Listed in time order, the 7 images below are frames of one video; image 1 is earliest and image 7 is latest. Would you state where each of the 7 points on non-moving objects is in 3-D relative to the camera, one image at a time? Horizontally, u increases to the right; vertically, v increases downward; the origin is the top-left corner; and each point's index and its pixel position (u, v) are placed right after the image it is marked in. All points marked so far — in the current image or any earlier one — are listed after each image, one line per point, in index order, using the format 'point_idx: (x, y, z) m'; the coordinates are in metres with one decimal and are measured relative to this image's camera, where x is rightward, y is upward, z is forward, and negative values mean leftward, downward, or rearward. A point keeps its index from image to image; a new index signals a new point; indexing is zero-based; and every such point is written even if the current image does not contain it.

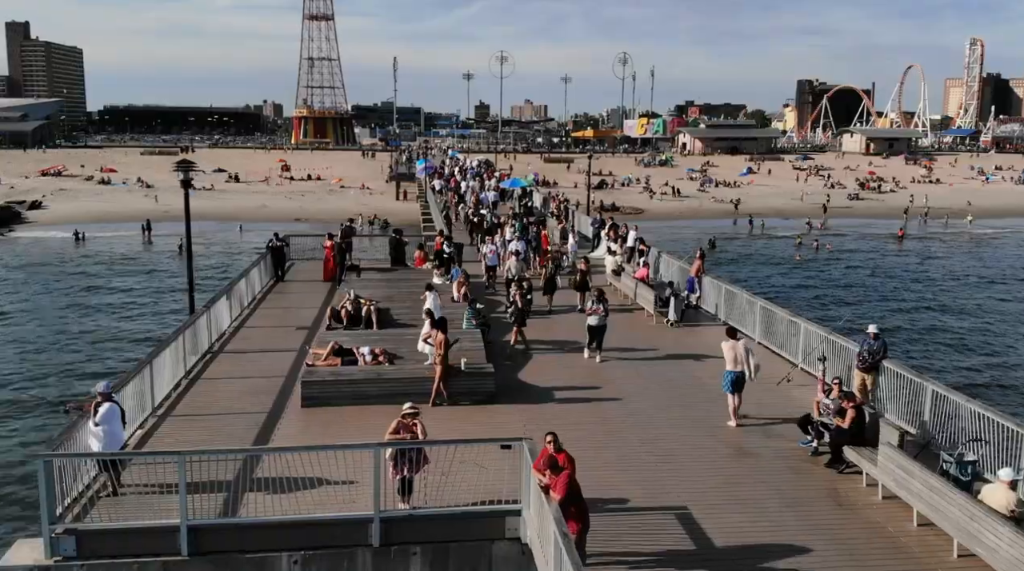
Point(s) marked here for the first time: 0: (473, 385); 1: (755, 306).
0: (-0.5, -1.3, +13.2) m
1: (+4.2, -0.3, +17.2) m
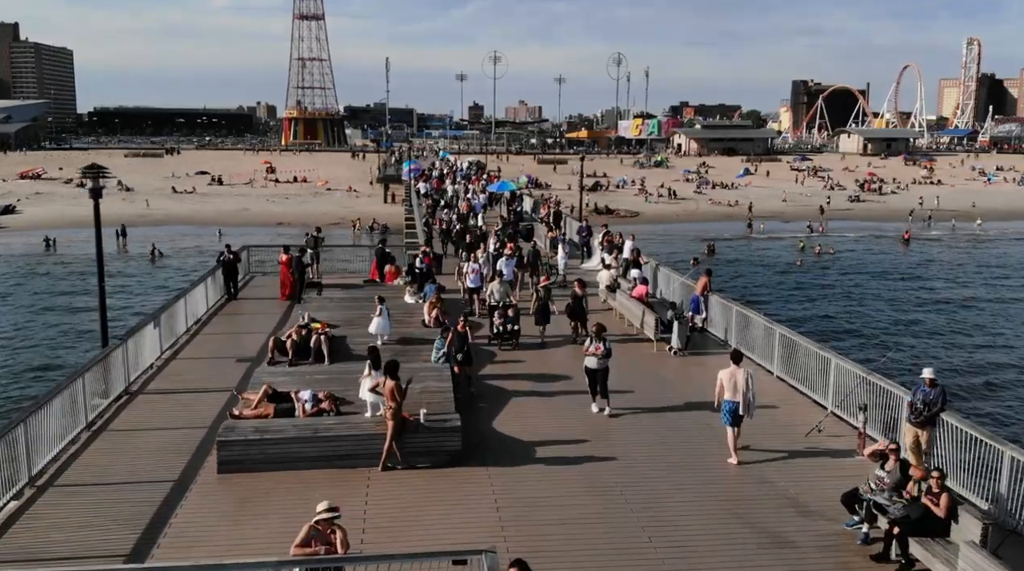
0: (-0.8, -1.7, +10.7) m
1: (+3.8, -0.7, +14.7) m
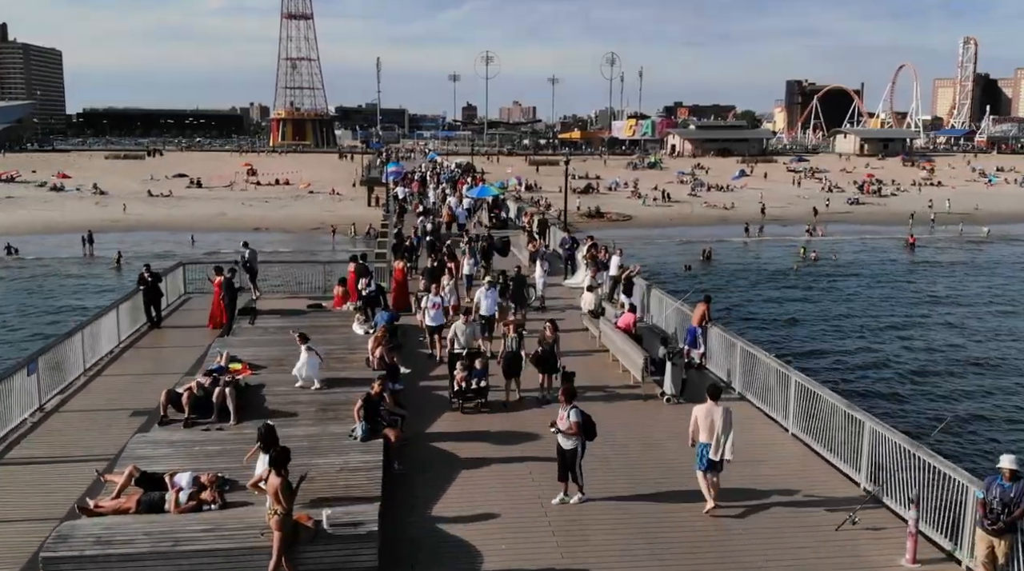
0: (-1.4, -2.1, +7.9) m
1: (+3.3, -1.2, +11.9) m
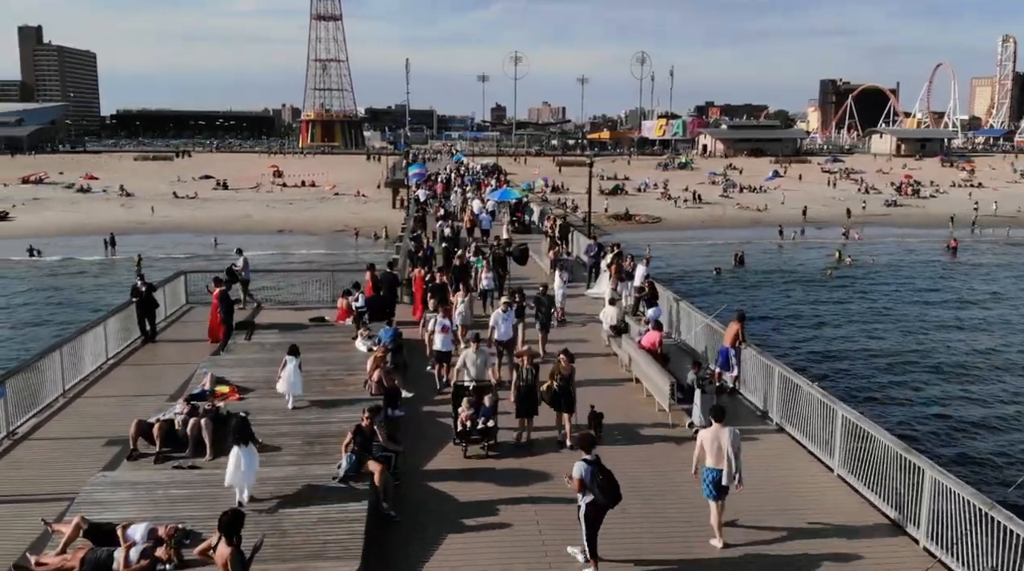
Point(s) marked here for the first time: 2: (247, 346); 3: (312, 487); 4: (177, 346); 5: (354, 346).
0: (-1.4, -2.3, +6.7) m
1: (+3.4, -1.4, +10.6) m
2: (-4.0, -0.9, +14.9) m
3: (-1.8, -1.8, +9.0) m
4: (-5.5, -1.0, +16.5) m
5: (-2.3, -0.9, +14.6) m
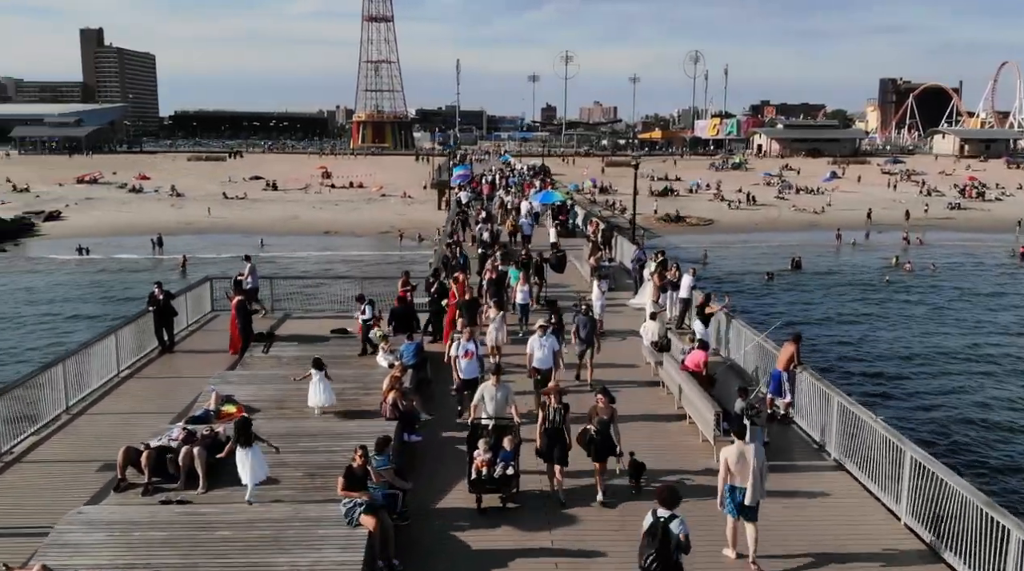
0: (-1.4, -2.5, +5.7) m
1: (+3.6, -1.6, +9.3) m
2: (-3.5, -1.0, +14.1) m
3: (-1.7, -2.0, +8.0) m
4: (-5.0, -1.1, +15.7) m
5: (-1.9, -1.0, +13.6) m
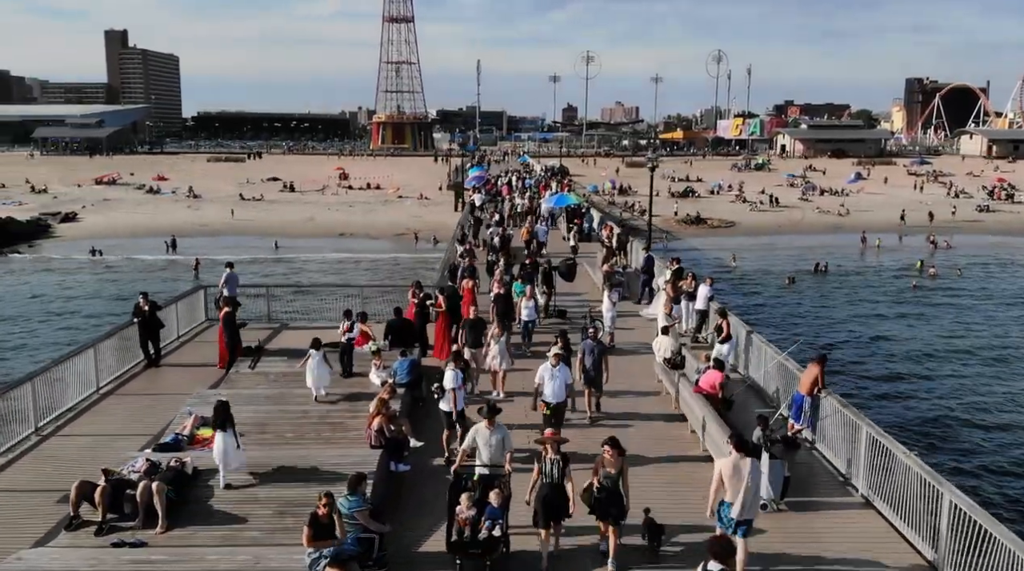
0: (-1.5, -2.7, +4.8) m
1: (+3.5, -1.7, +8.3) m
2: (-3.5, -1.2, +13.2) m
3: (-1.8, -2.1, +7.1) m
4: (-4.9, -1.3, +14.8) m
5: (-1.8, -1.2, +12.7) m
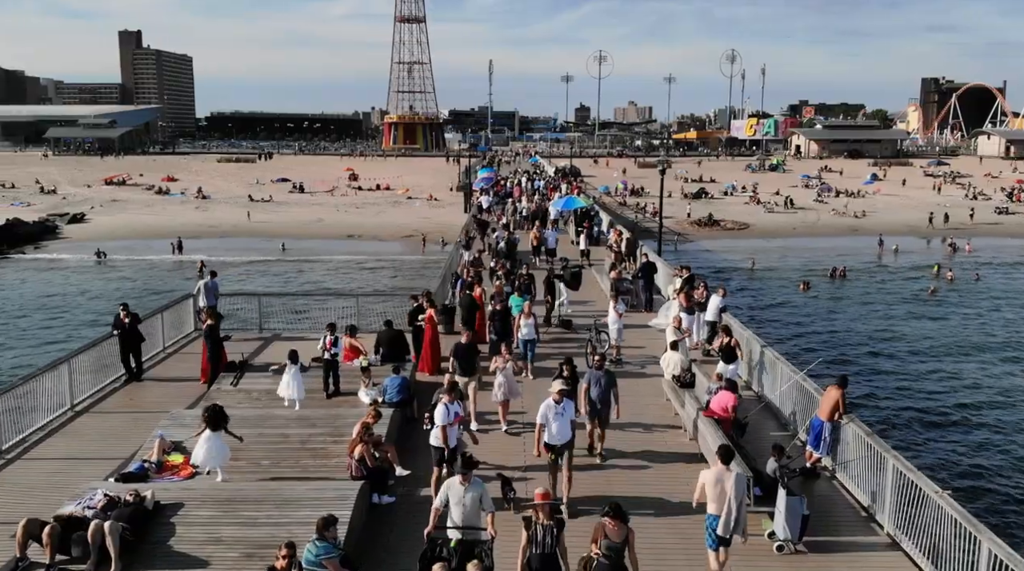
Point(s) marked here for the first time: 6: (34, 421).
0: (-1.7, -2.8, +4.0) m
1: (+3.4, -1.9, +7.5) m
2: (-3.5, -1.4, +12.4) m
3: (-1.9, -2.3, +6.4) m
4: (-4.9, -1.4, +14.1) m
5: (-1.9, -1.4, +11.9) m
6: (-5.7, -1.6, +12.2) m
